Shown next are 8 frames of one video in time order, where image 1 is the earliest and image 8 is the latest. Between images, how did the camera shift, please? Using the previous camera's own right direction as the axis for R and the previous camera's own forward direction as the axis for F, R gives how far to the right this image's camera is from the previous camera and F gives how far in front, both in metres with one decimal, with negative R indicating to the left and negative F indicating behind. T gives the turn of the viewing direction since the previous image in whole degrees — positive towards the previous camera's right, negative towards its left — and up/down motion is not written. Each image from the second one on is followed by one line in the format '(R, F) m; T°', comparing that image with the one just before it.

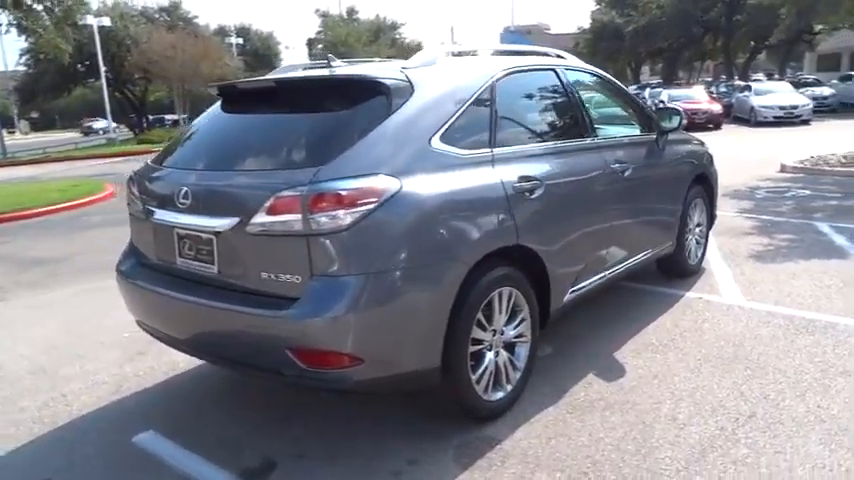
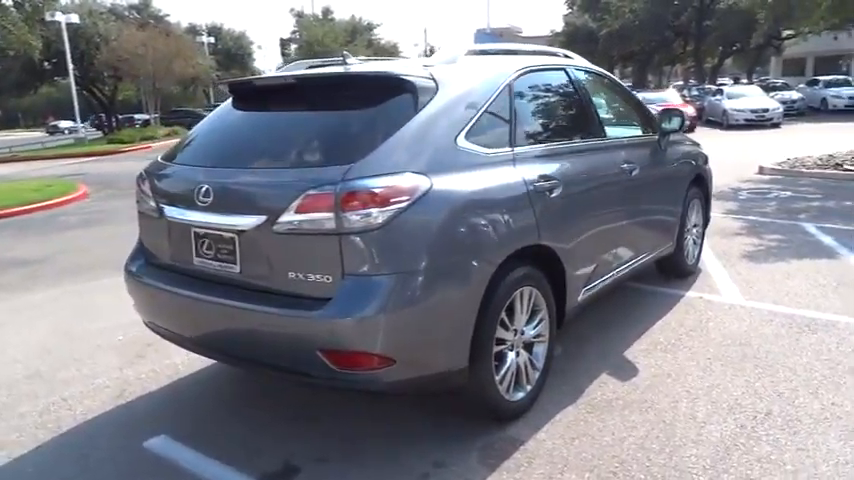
(-0.3, 0.0) m; +2°
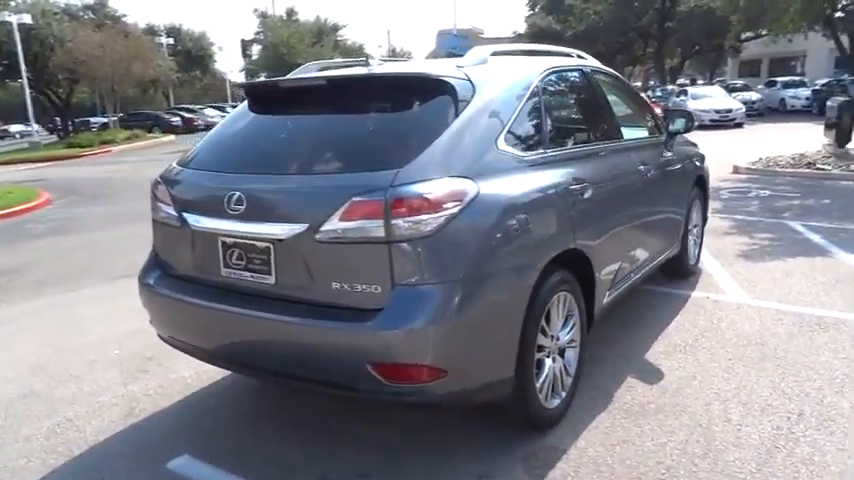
(-0.4, +0.1) m; +3°
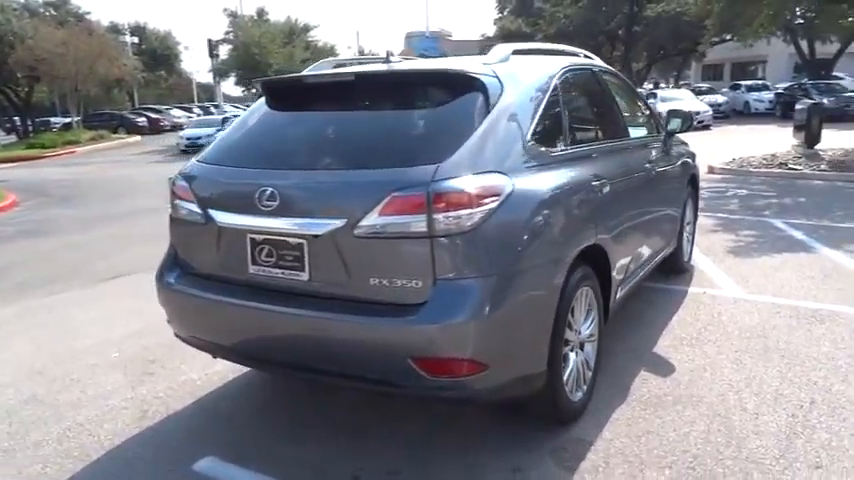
(-0.3, 0.0) m; +3°
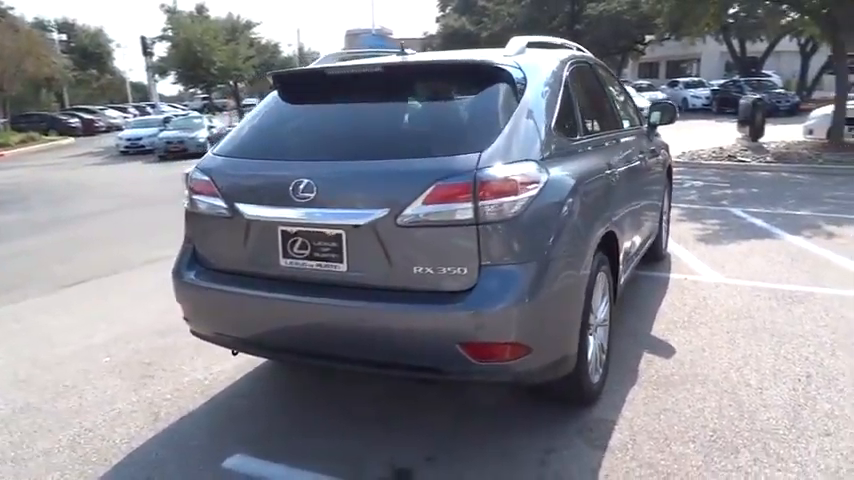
(-0.4, 0.0) m; +5°
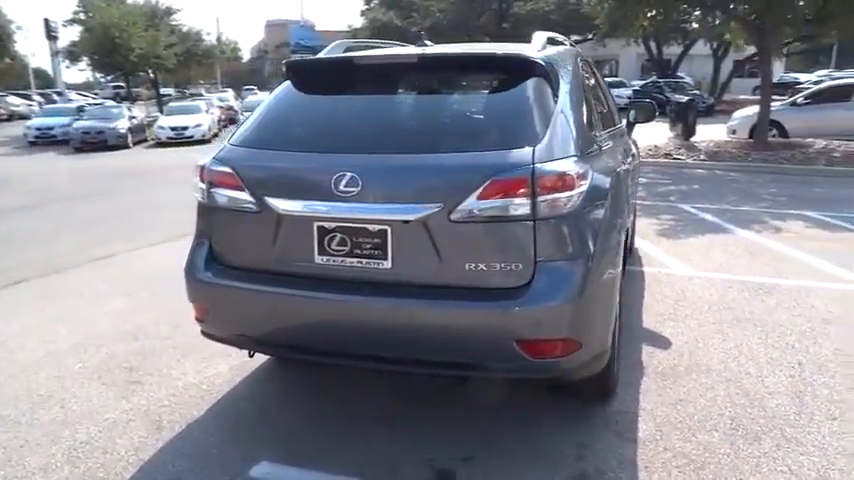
(-0.5, +0.1) m; +7°
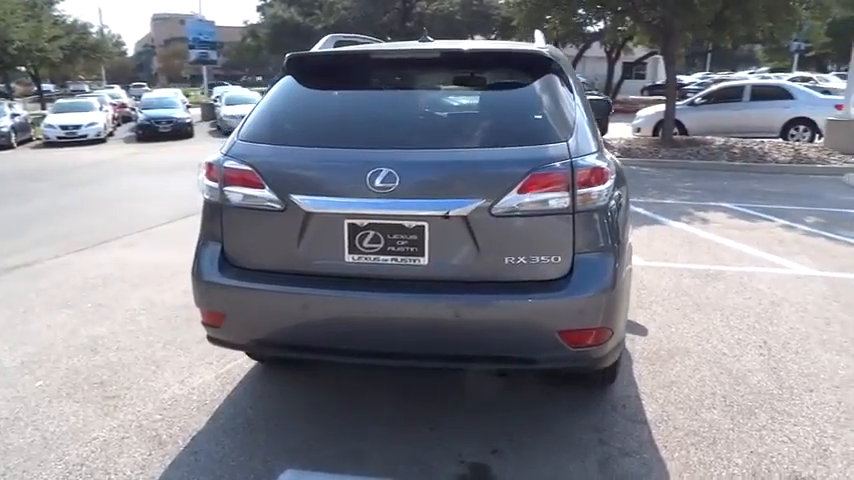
(-0.6, +0.1) m; +9°
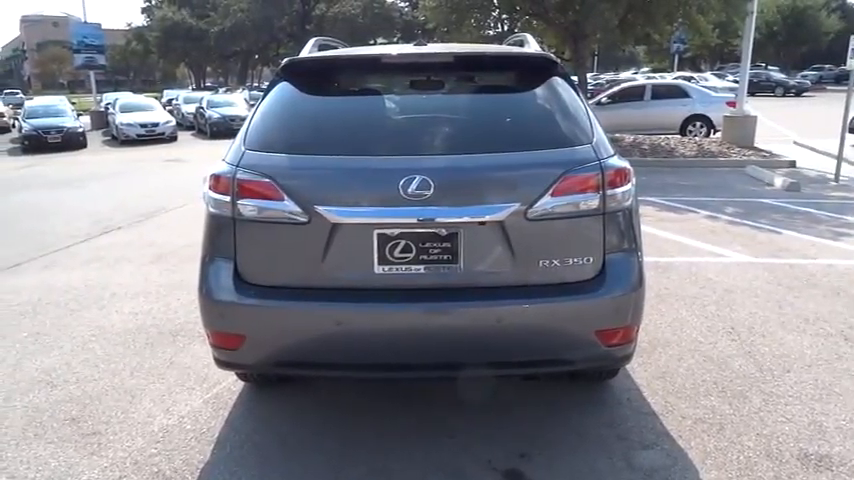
(-0.5, +0.1) m; +8°
